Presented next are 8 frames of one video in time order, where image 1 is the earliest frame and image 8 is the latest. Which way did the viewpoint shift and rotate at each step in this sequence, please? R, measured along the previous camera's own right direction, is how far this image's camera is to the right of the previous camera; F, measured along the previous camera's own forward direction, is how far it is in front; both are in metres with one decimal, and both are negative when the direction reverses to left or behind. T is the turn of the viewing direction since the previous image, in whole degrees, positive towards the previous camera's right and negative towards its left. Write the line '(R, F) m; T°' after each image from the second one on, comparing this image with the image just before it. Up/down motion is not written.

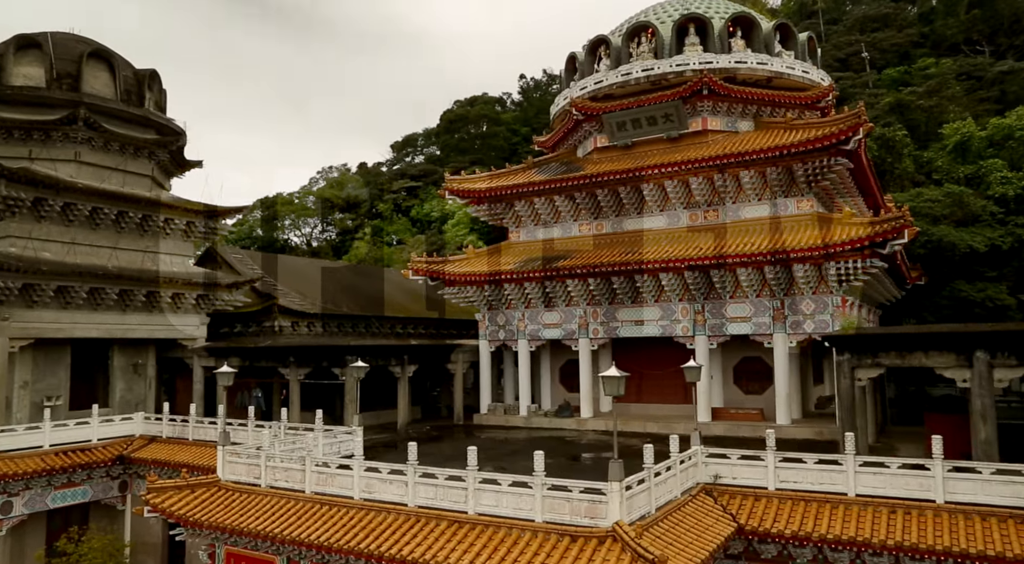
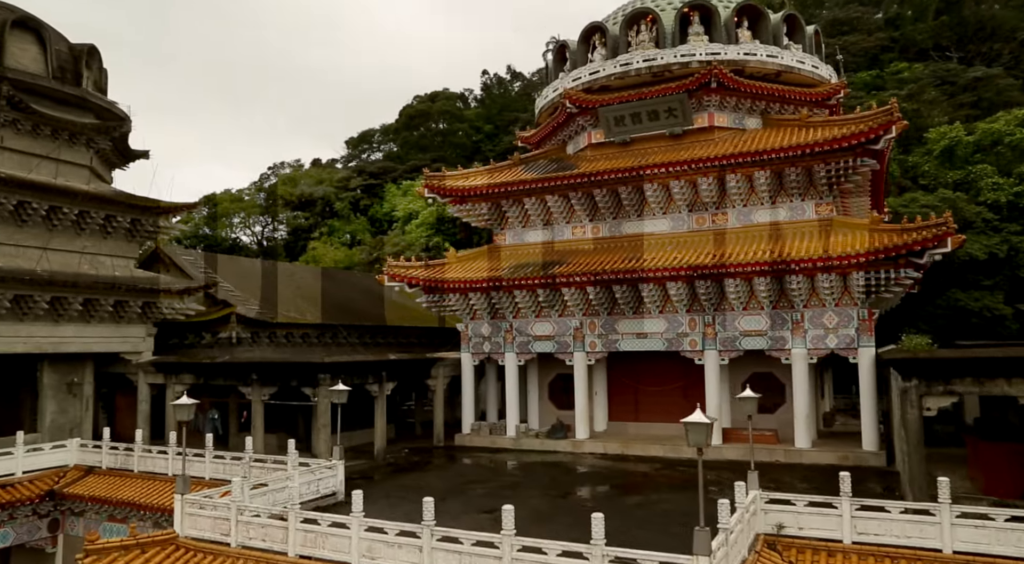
(-1.1, +2.1) m; +4°
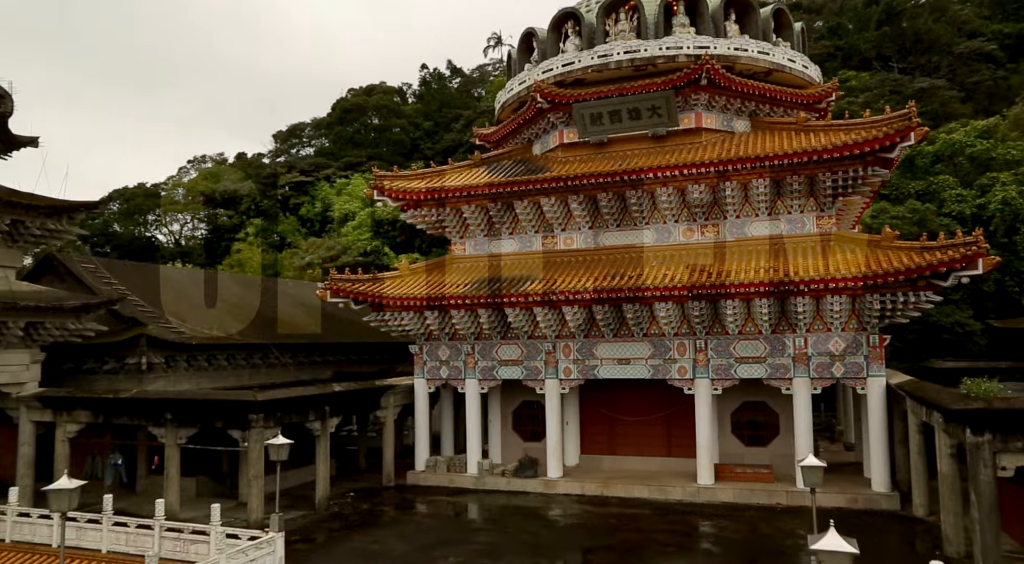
(-0.9, +2.6) m; +6°
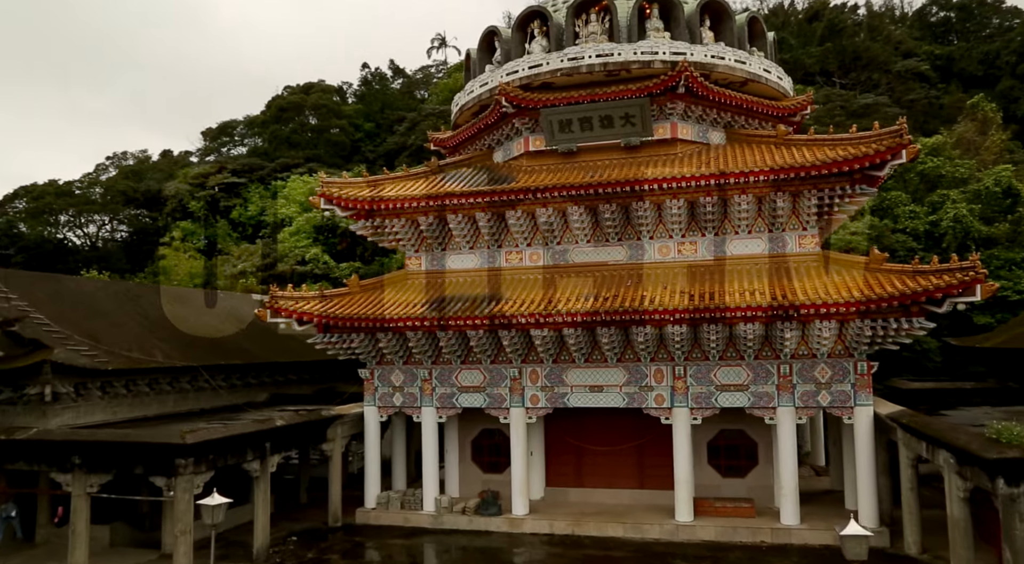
(-0.6, +1.5) m; +5°
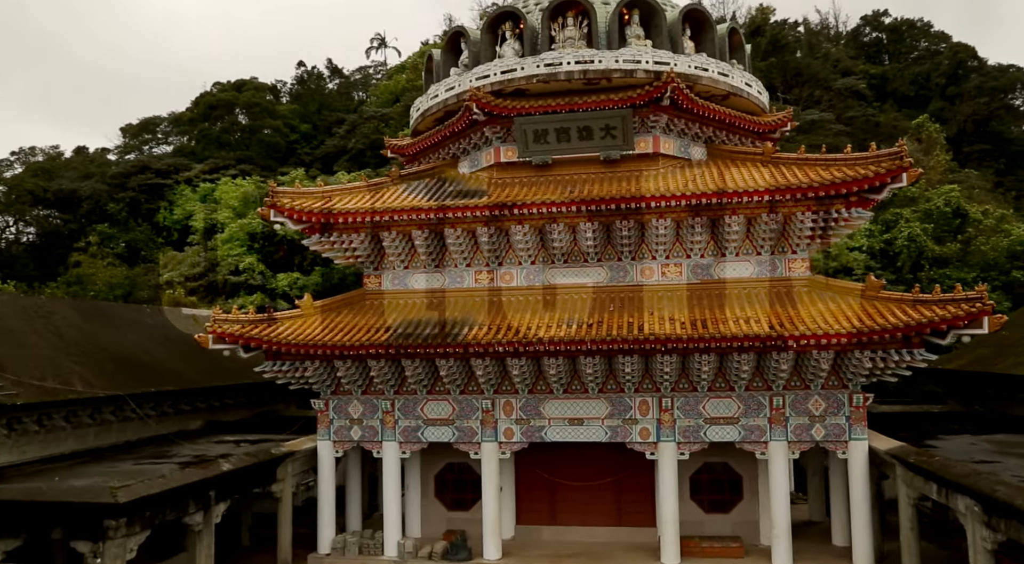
(-0.9, +1.4) m; +6°
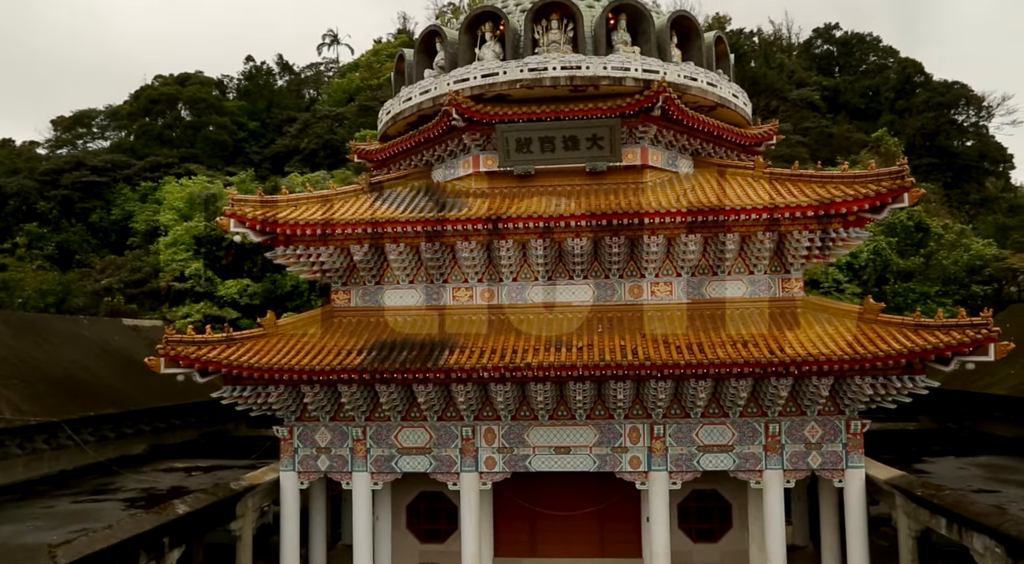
(-0.7, +1.0) m; +4°
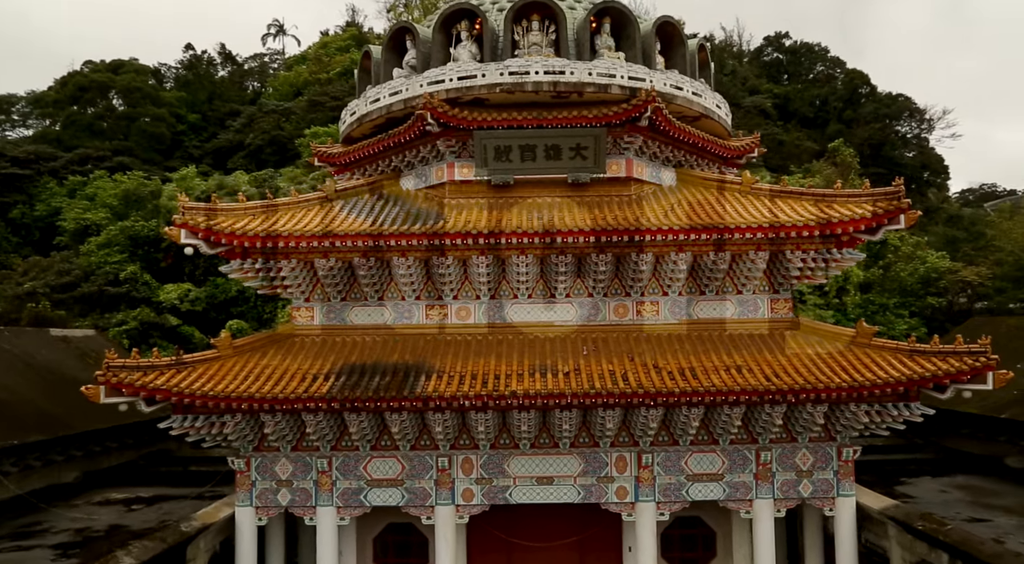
(-0.7, +1.0) m; +5°
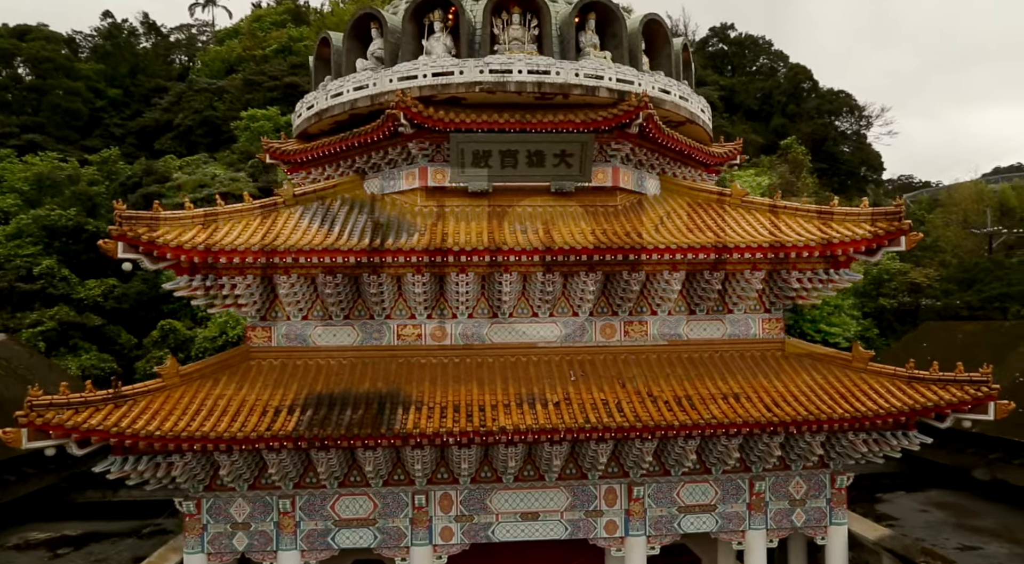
(-0.9, +1.1) m; +5°
